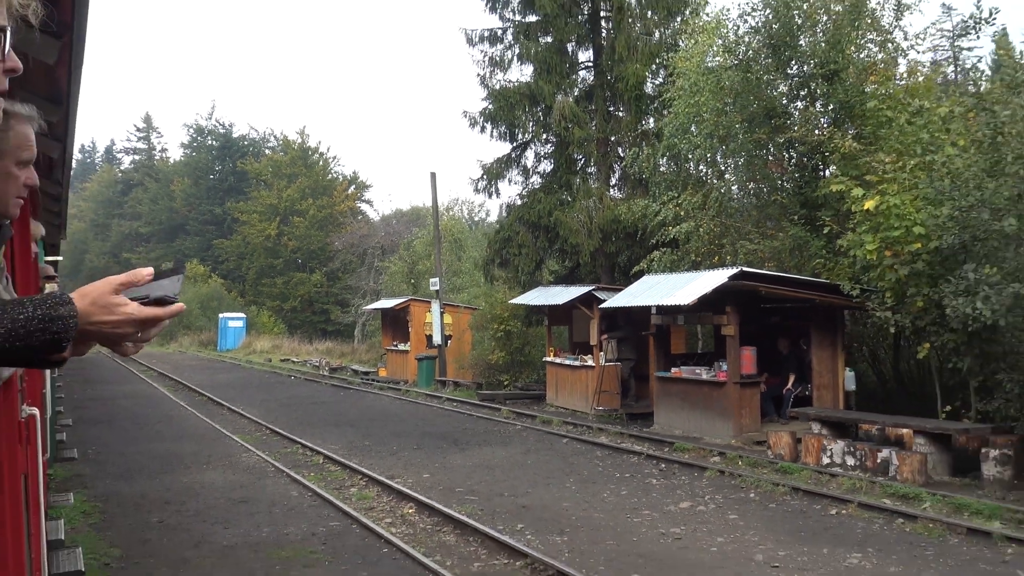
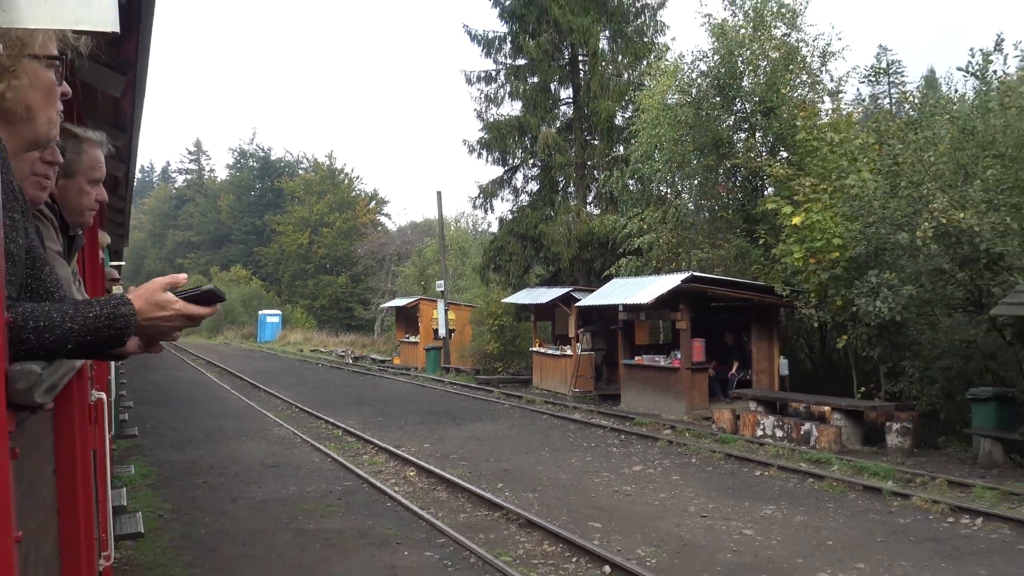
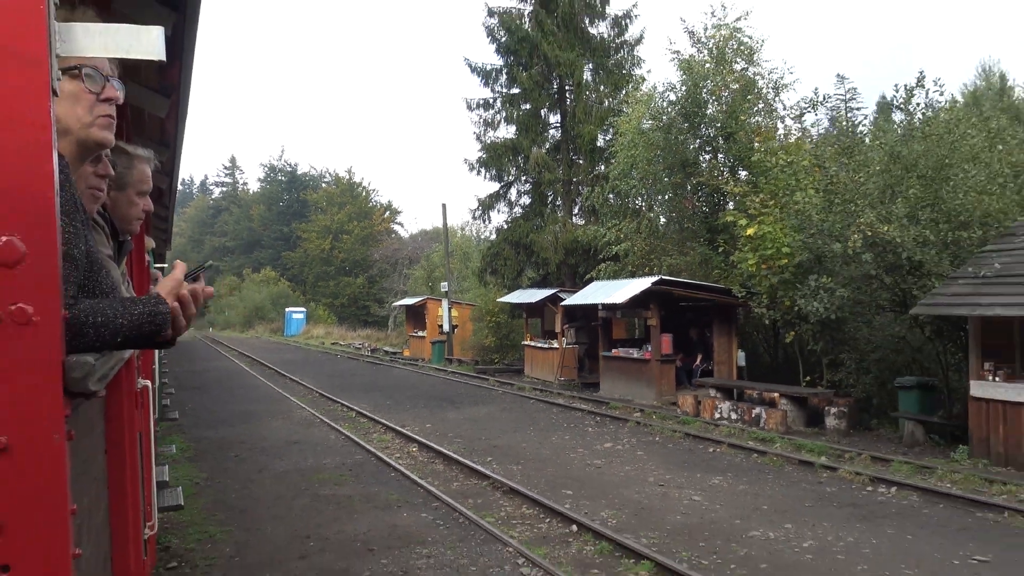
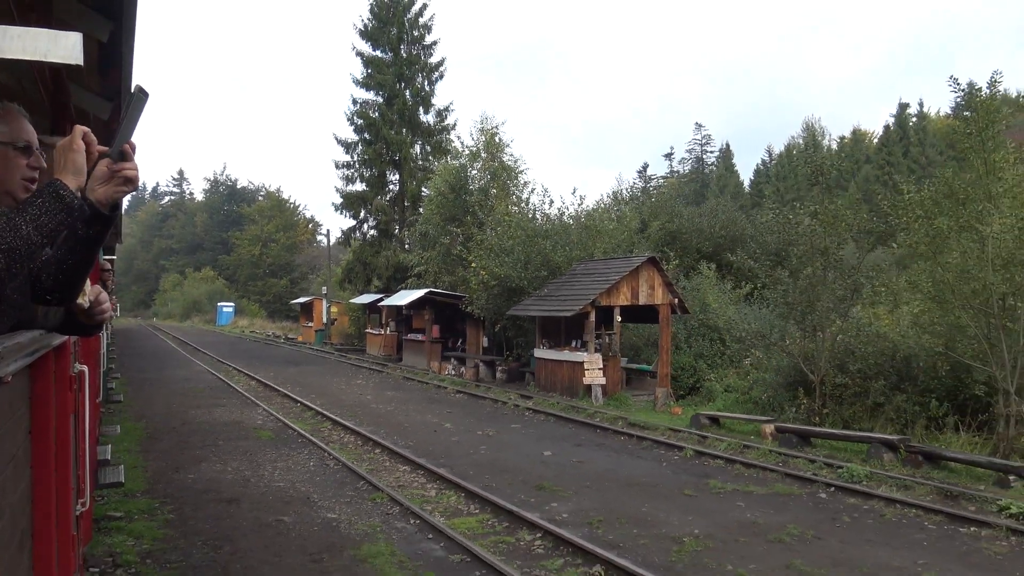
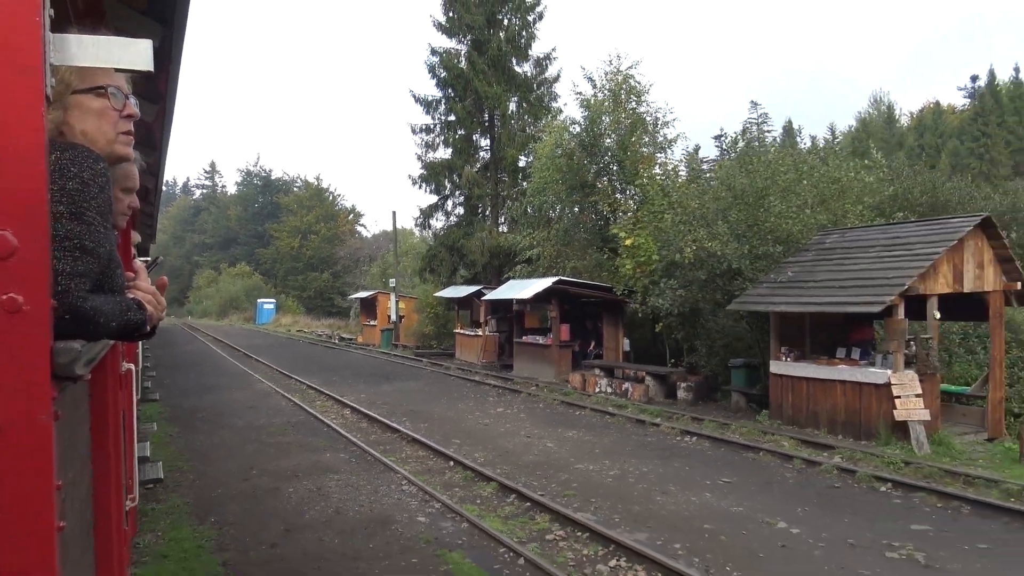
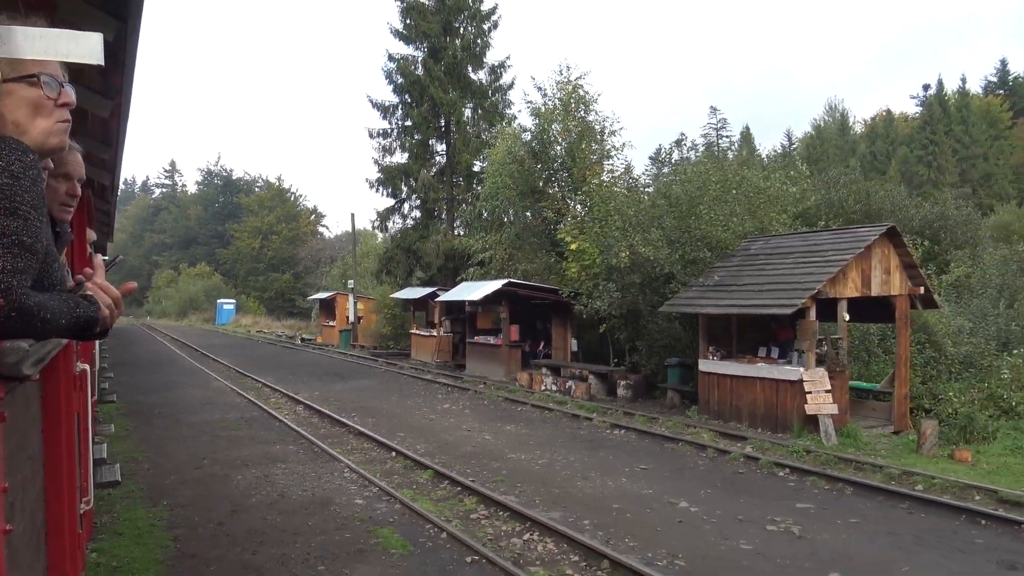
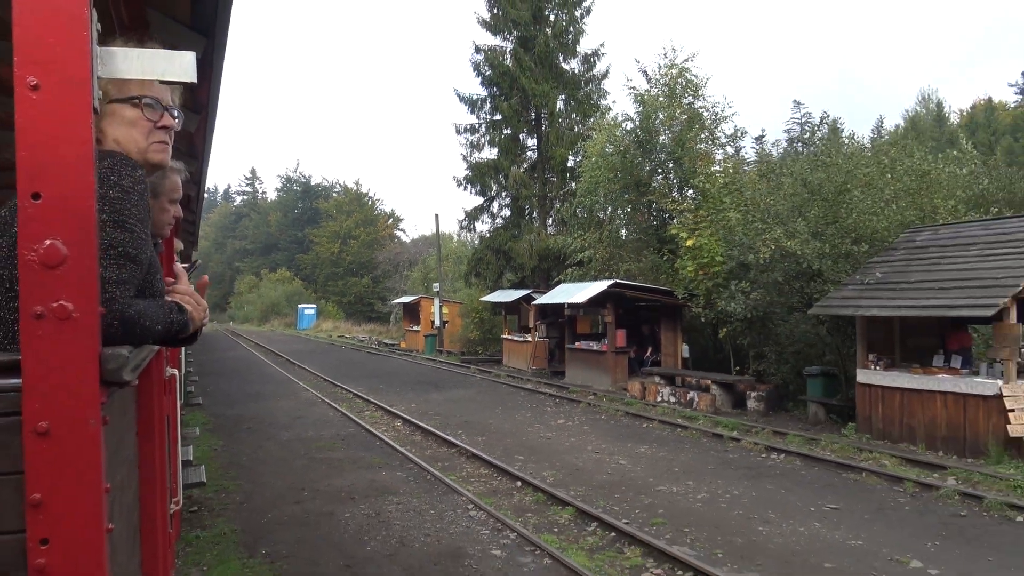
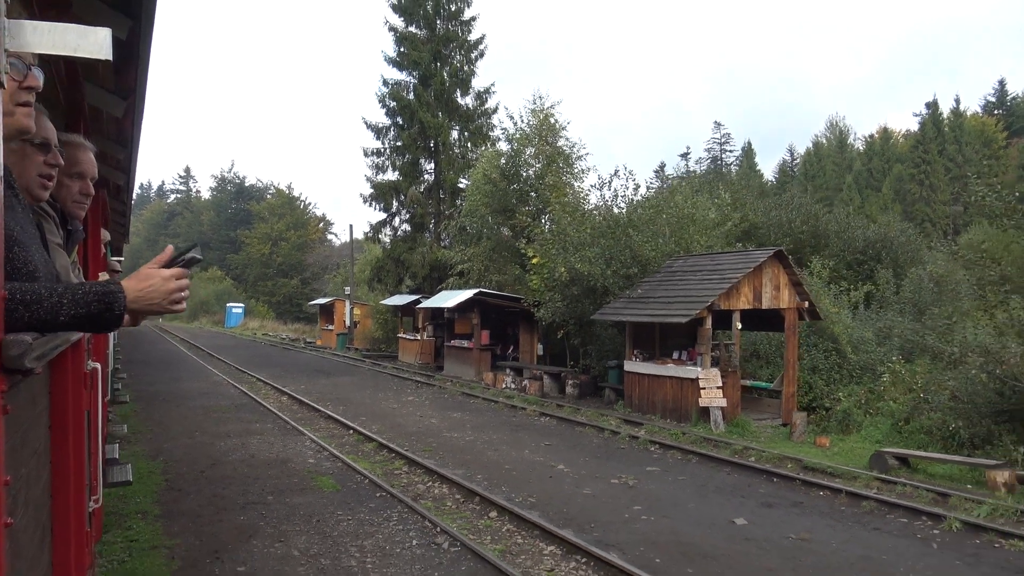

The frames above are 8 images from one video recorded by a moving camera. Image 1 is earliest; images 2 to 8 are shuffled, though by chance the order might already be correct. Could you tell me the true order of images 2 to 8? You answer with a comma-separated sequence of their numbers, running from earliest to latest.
2, 3, 7, 5, 6, 8, 4
